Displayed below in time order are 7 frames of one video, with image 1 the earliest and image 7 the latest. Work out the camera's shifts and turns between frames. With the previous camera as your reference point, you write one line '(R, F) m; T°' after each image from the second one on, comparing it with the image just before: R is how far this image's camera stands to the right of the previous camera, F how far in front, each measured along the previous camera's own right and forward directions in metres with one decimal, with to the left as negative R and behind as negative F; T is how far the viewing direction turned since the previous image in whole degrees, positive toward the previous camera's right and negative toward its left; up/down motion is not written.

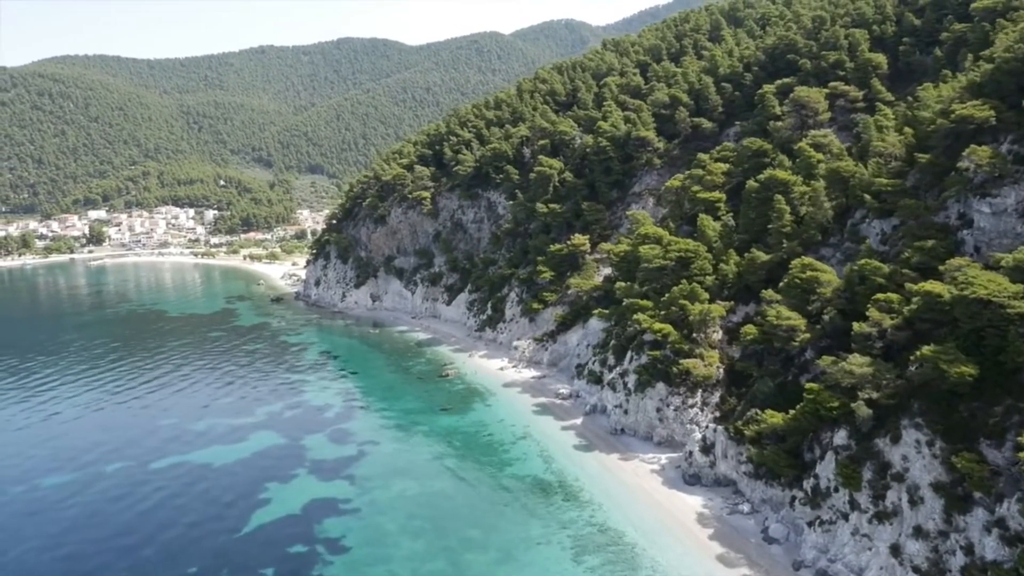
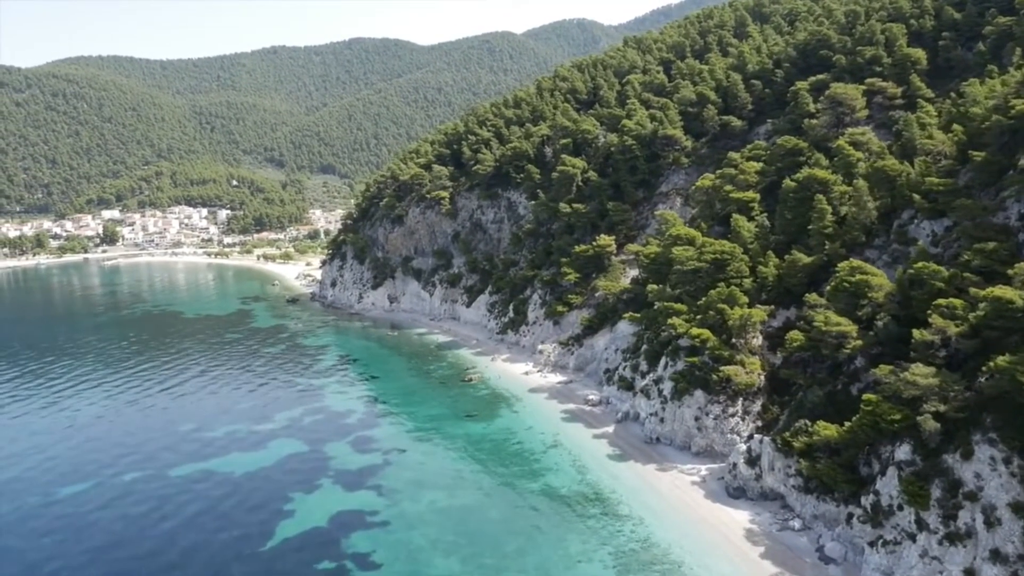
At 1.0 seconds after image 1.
(-1.4, +1.7) m; -1°
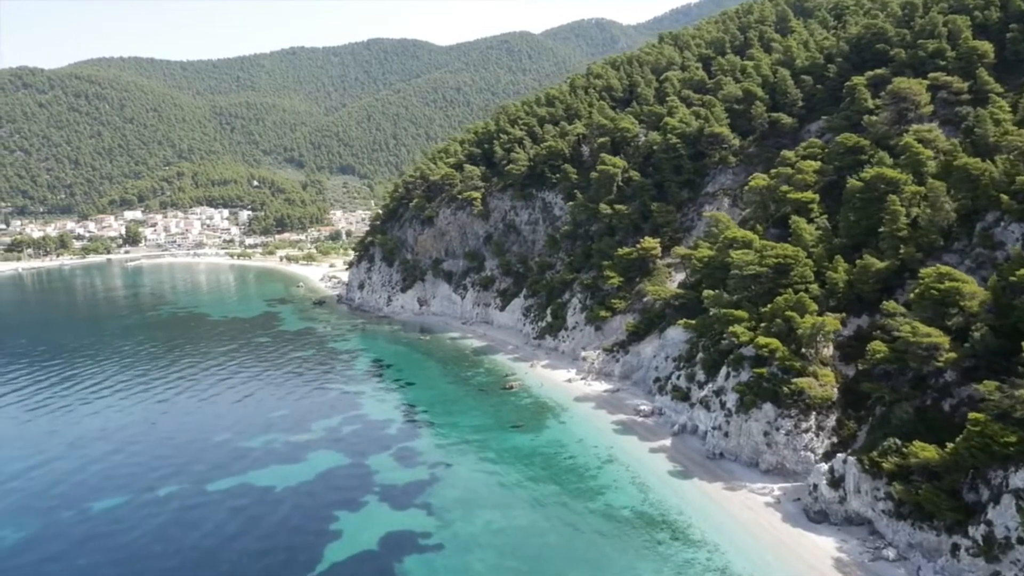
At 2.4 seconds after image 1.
(-2.4, +2.4) m; -1°
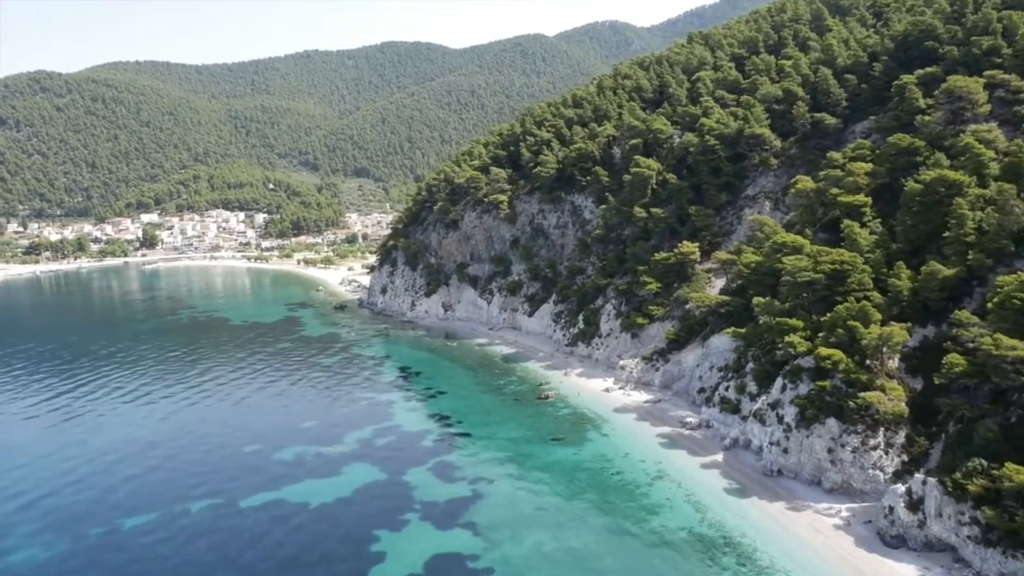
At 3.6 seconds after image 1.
(-2.1, +2.0) m; -1°
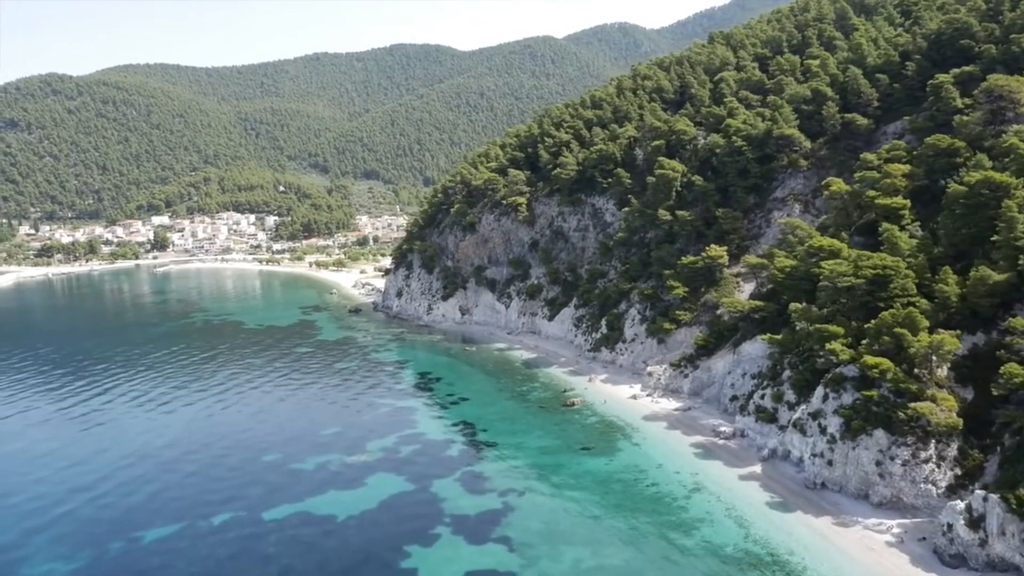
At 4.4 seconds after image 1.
(-1.5, +1.3) m; -1°
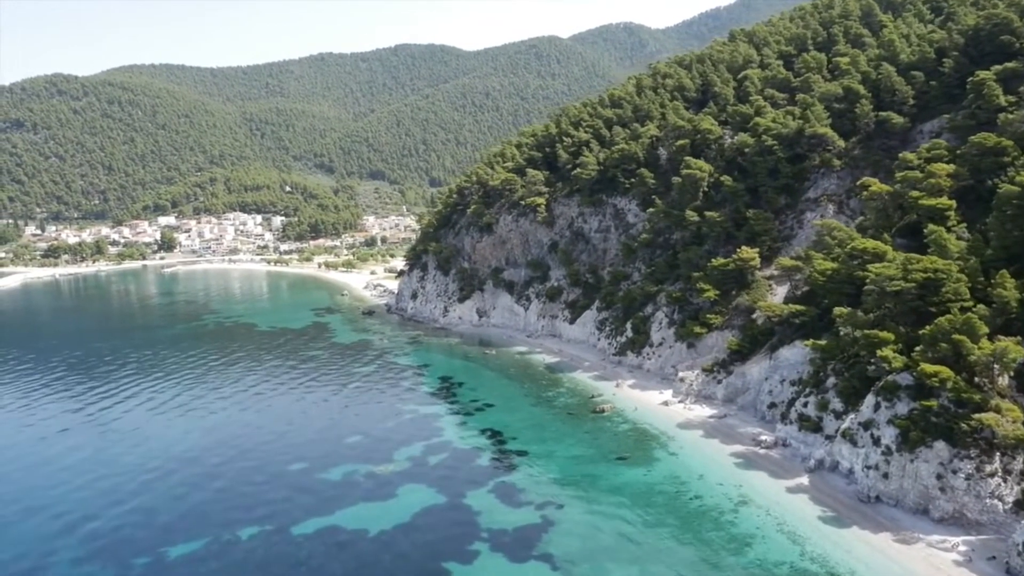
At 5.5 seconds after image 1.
(-2.0, +1.7) m; 0°
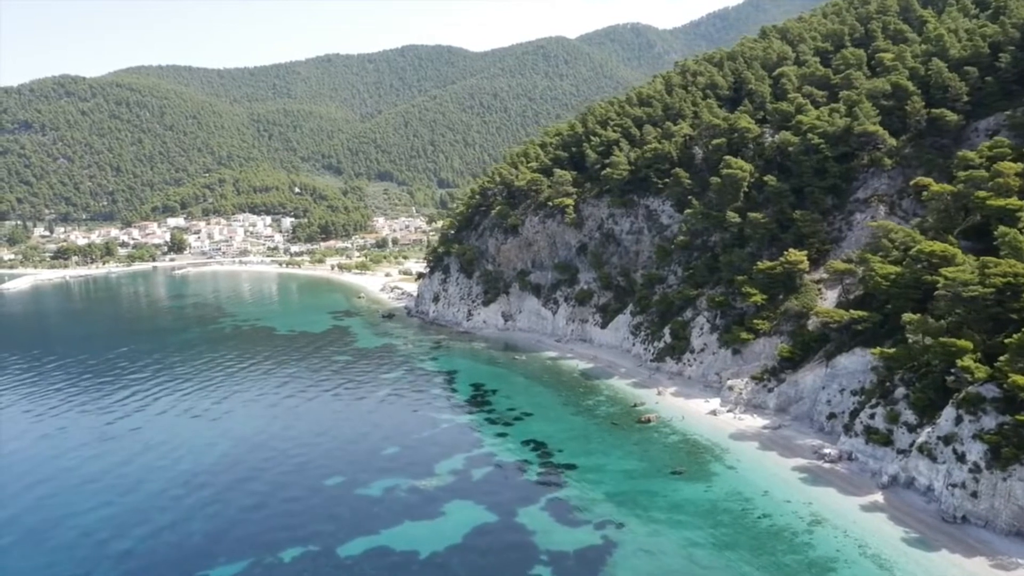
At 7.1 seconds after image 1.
(-2.8, +2.3) m; 0°
